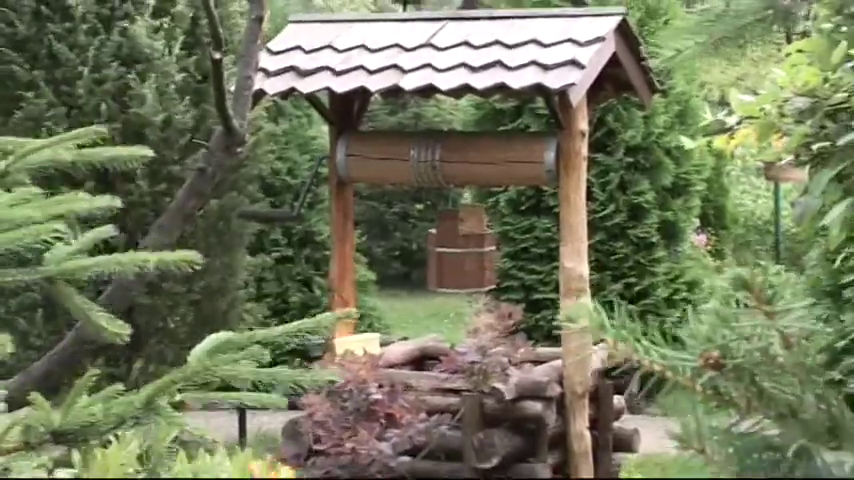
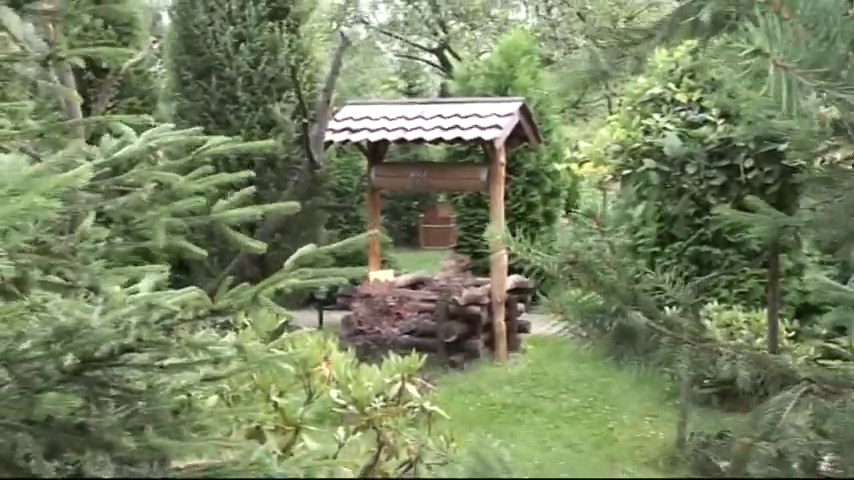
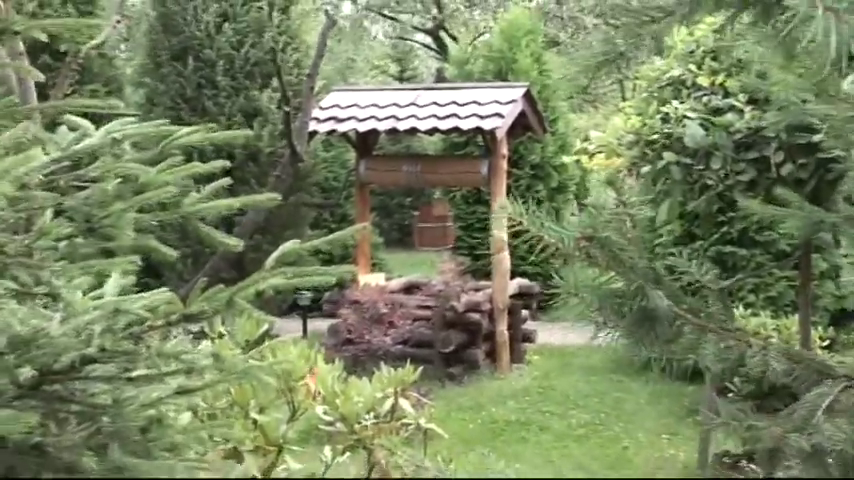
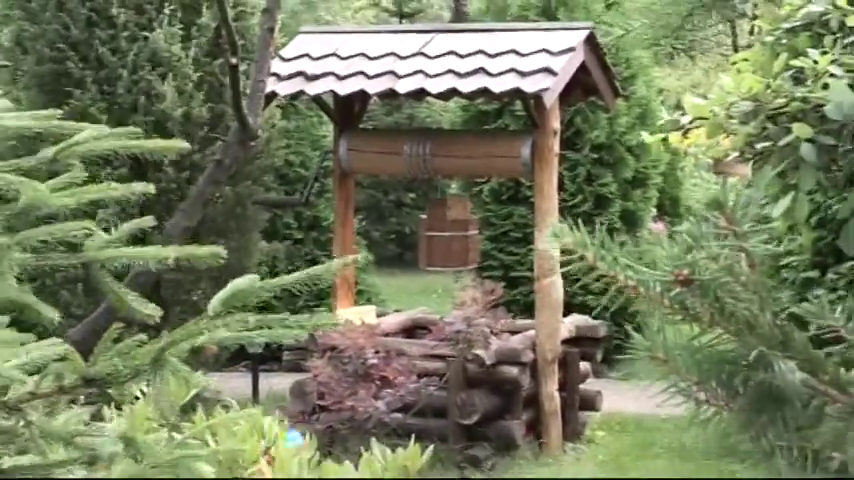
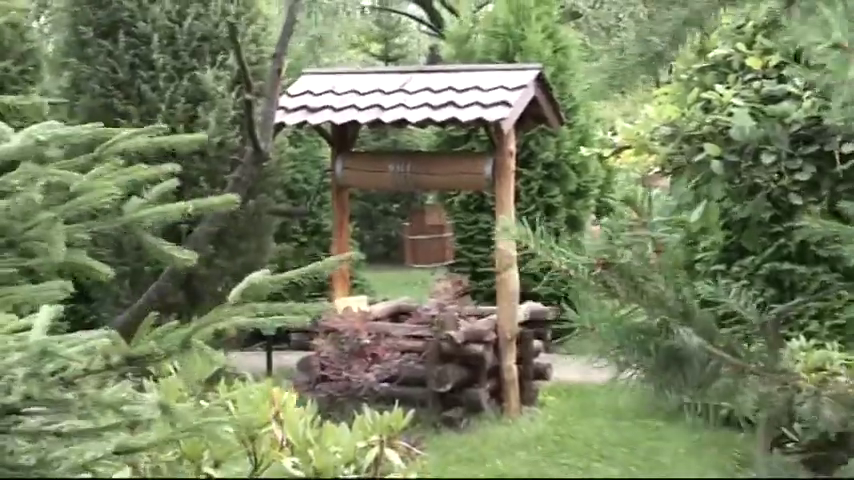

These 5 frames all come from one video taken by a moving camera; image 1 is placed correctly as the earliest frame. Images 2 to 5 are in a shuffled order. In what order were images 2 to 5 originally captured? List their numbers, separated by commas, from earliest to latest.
4, 5, 3, 2
